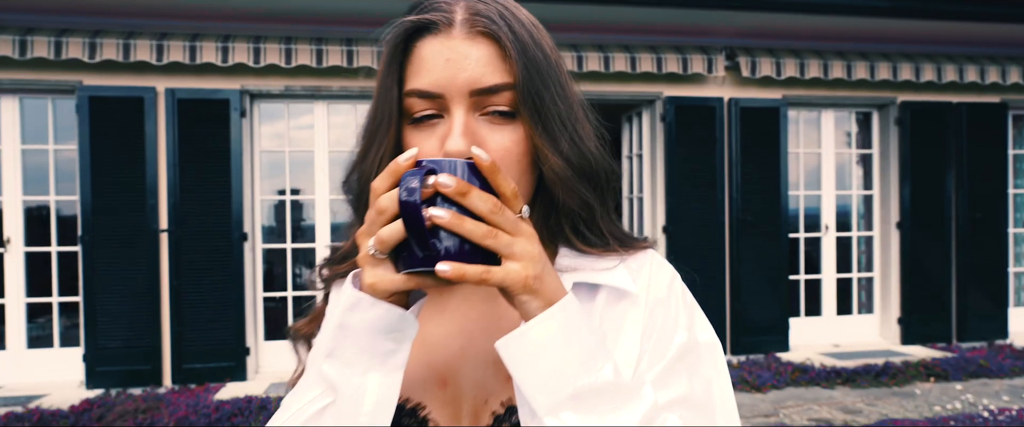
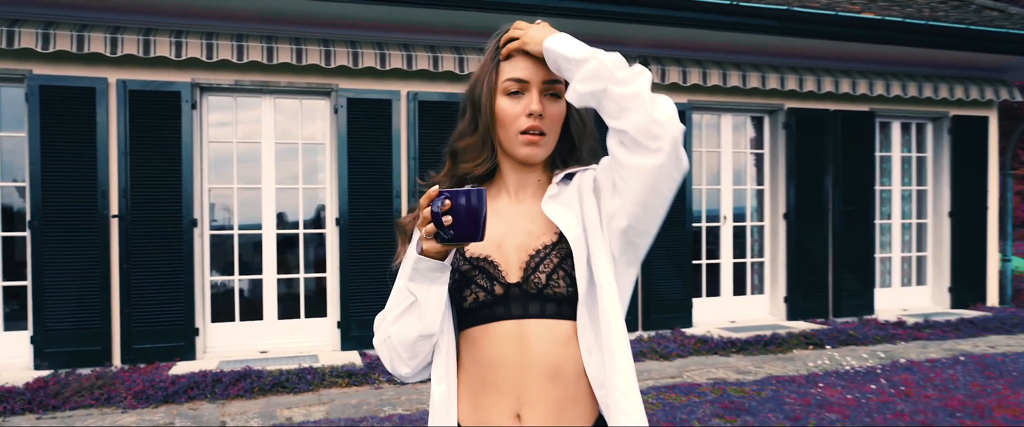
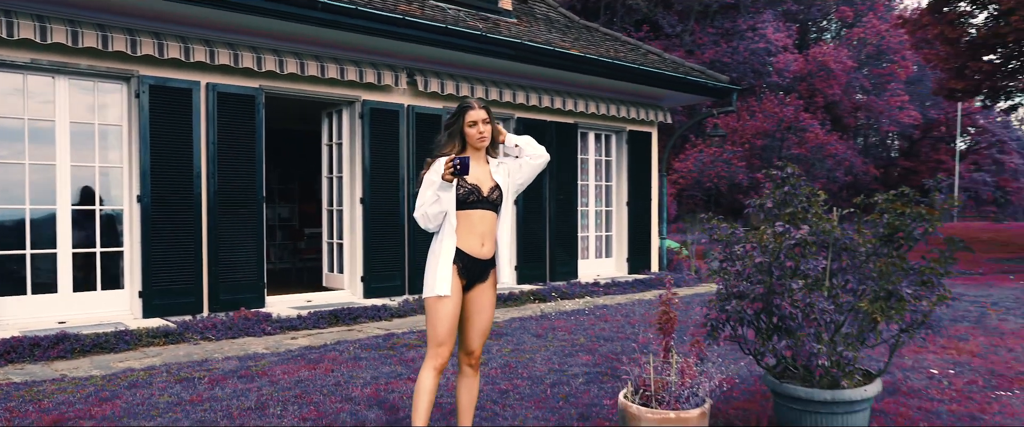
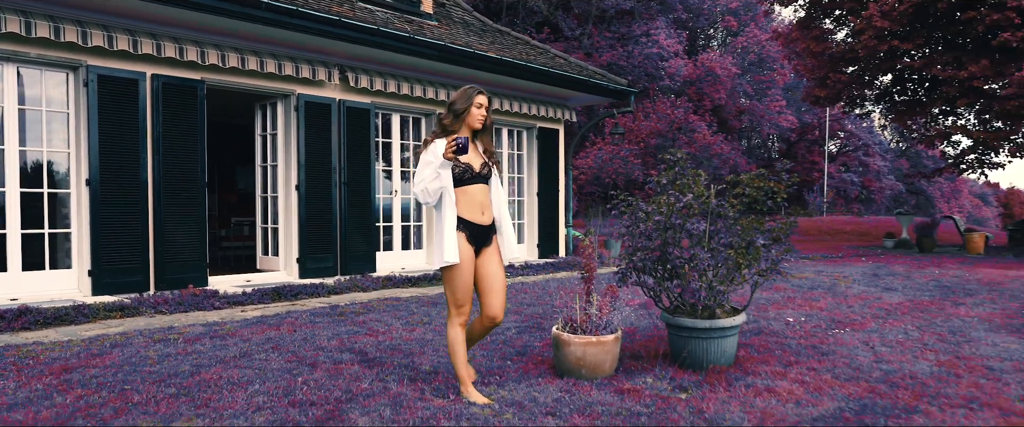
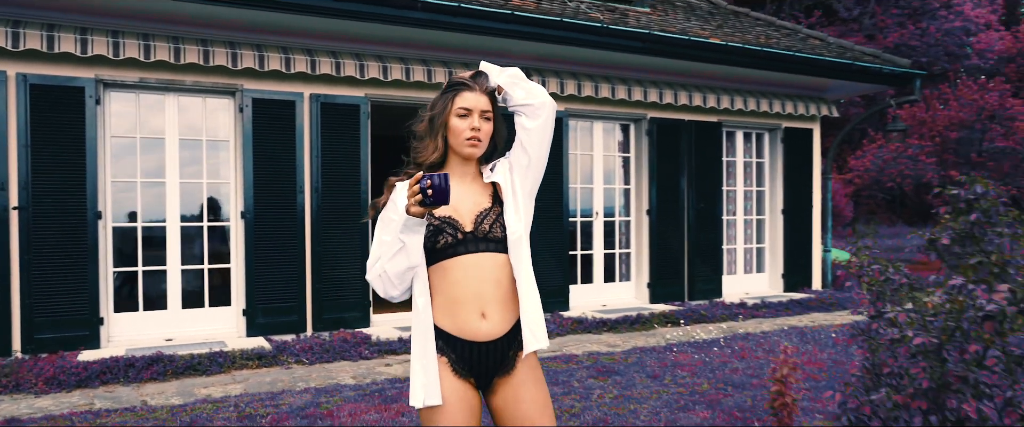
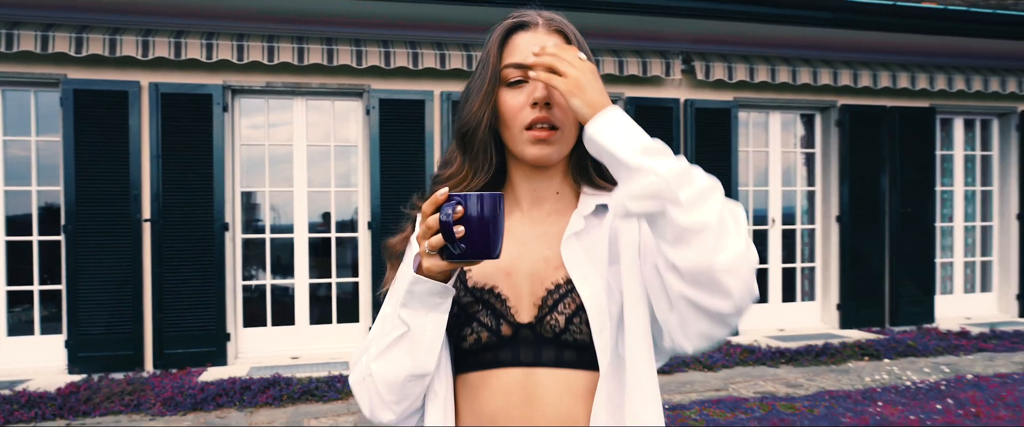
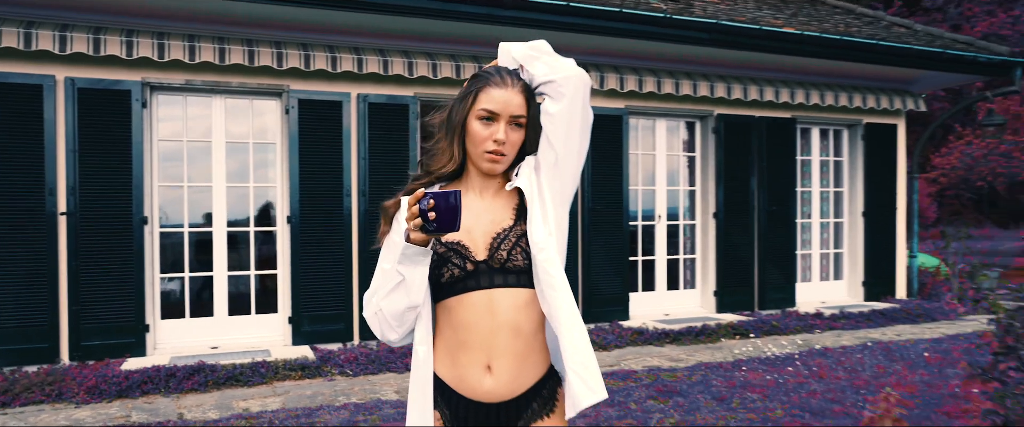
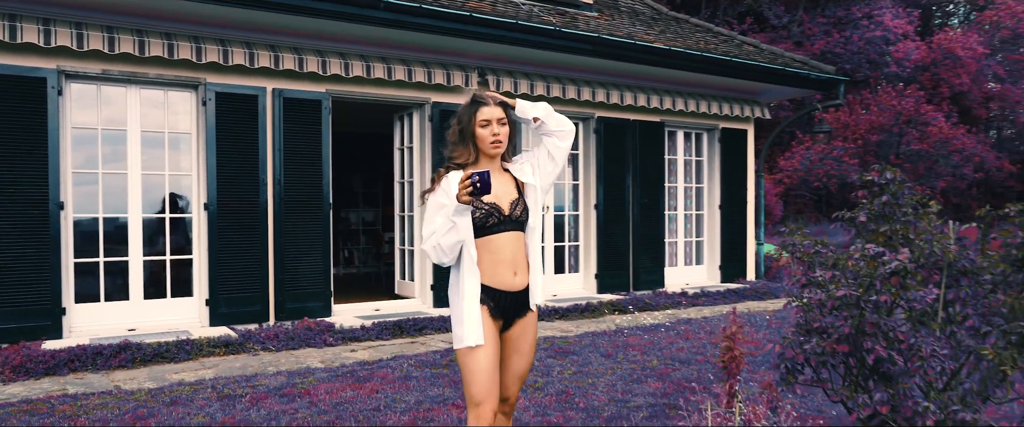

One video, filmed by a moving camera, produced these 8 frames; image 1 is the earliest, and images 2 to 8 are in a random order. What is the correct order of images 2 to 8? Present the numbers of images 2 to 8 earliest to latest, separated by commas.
6, 2, 7, 5, 8, 3, 4
